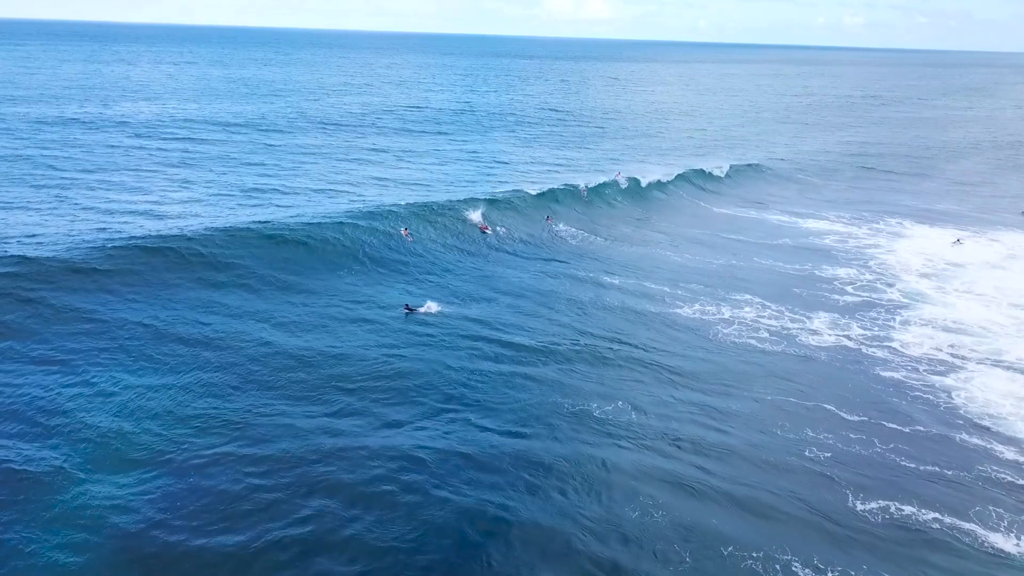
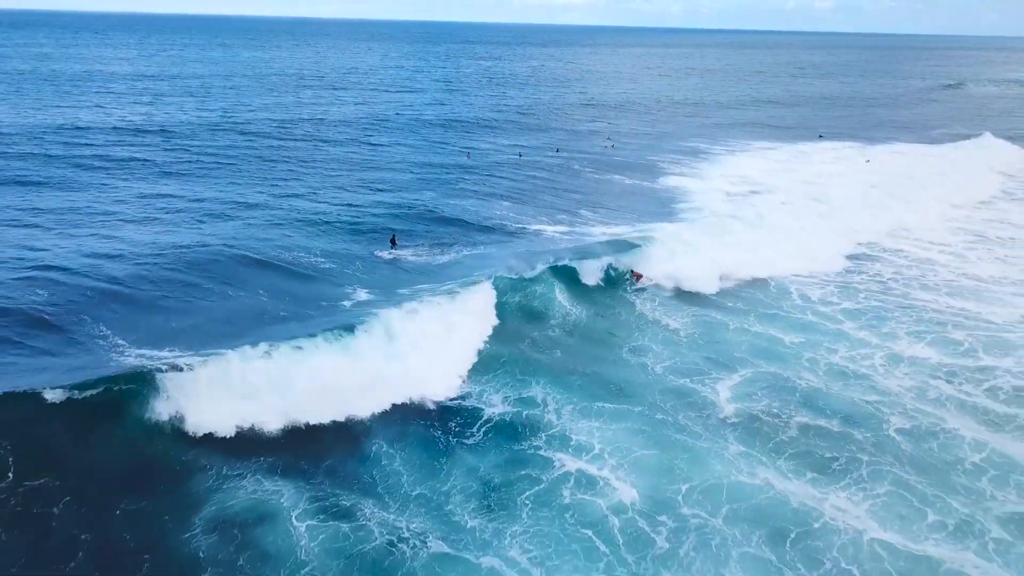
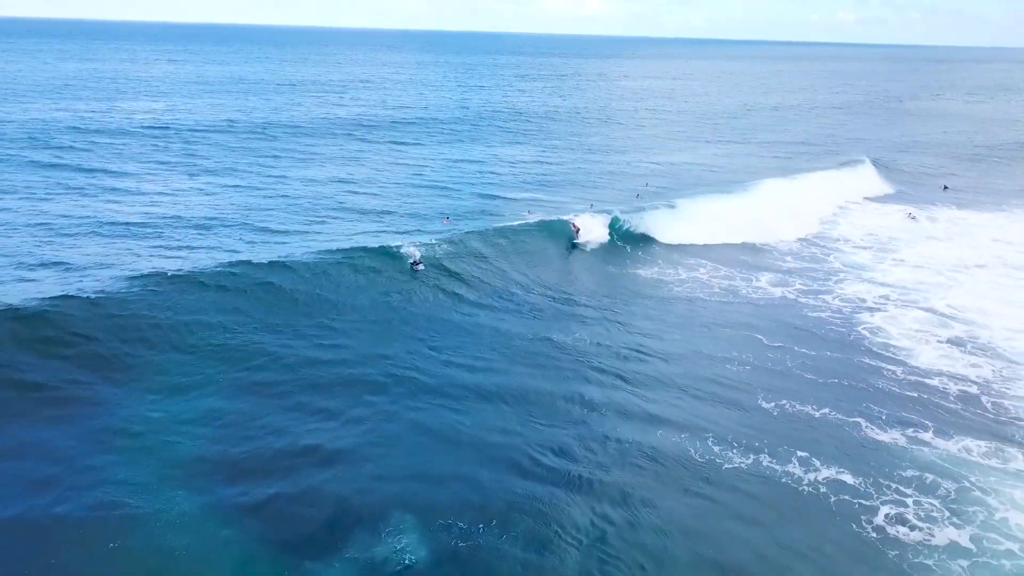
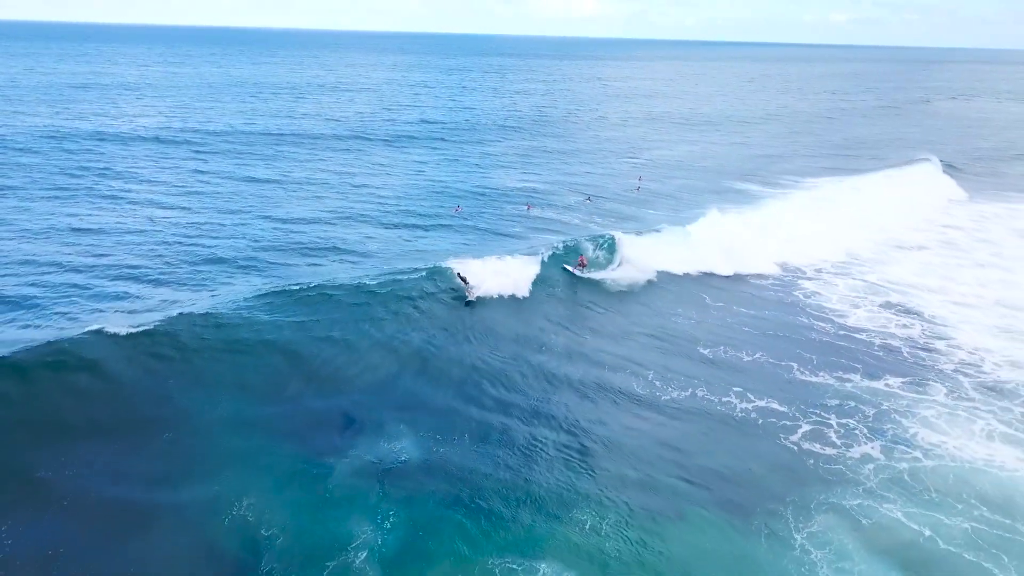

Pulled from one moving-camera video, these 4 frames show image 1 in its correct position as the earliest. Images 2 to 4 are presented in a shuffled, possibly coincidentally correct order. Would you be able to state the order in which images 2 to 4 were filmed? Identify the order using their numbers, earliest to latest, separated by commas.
3, 4, 2
